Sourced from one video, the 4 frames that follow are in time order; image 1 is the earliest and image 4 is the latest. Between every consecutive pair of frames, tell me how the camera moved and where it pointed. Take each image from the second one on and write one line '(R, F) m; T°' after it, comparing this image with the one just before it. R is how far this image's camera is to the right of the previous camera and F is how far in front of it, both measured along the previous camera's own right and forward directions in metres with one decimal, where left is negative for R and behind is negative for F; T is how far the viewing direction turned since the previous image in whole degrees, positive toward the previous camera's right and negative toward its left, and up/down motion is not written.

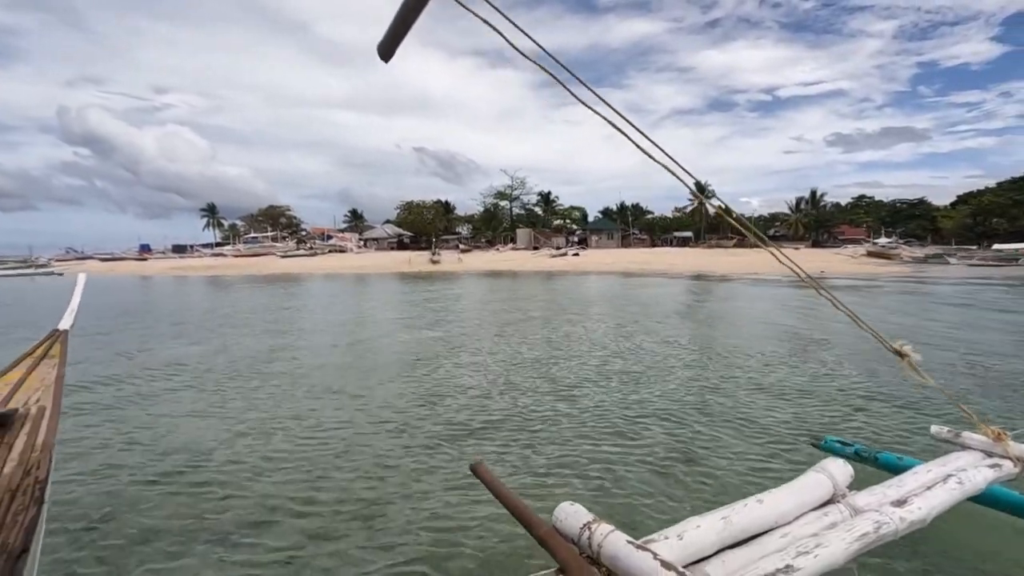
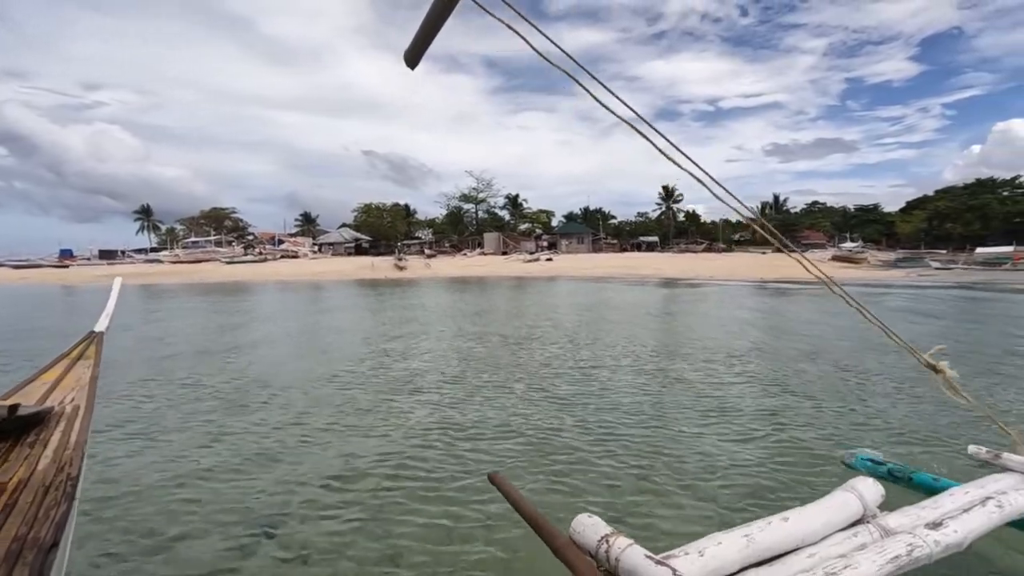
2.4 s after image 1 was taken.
(-0.5, +1.1) m; +5°
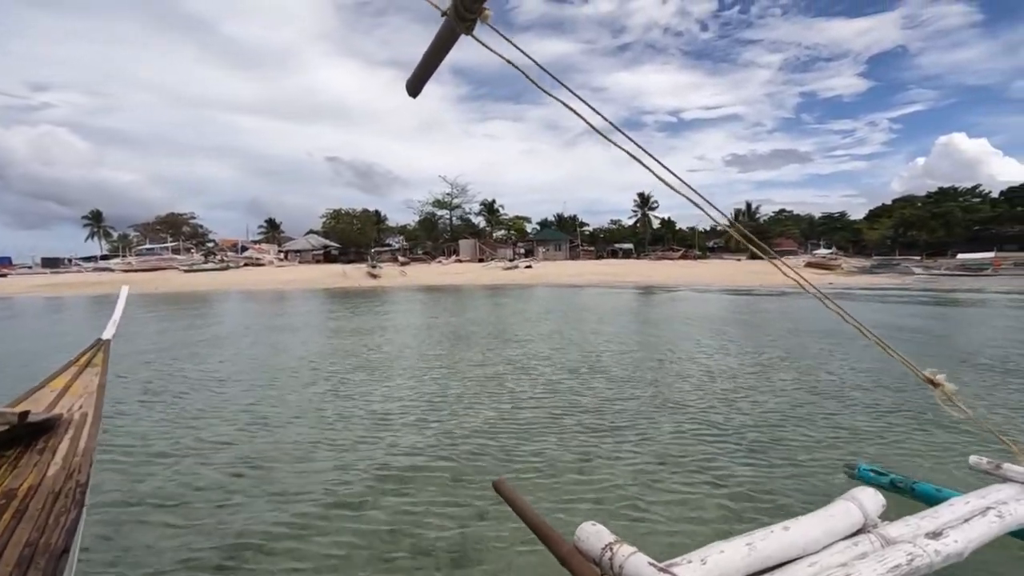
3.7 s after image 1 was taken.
(-0.3, +0.6) m; +3°
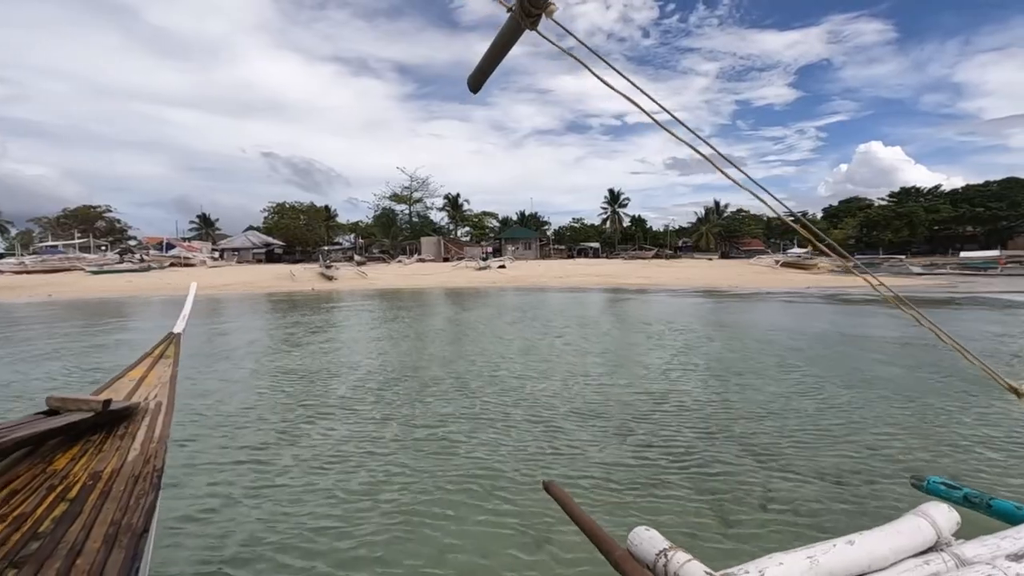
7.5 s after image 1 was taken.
(-0.6, +1.7) m; +5°
